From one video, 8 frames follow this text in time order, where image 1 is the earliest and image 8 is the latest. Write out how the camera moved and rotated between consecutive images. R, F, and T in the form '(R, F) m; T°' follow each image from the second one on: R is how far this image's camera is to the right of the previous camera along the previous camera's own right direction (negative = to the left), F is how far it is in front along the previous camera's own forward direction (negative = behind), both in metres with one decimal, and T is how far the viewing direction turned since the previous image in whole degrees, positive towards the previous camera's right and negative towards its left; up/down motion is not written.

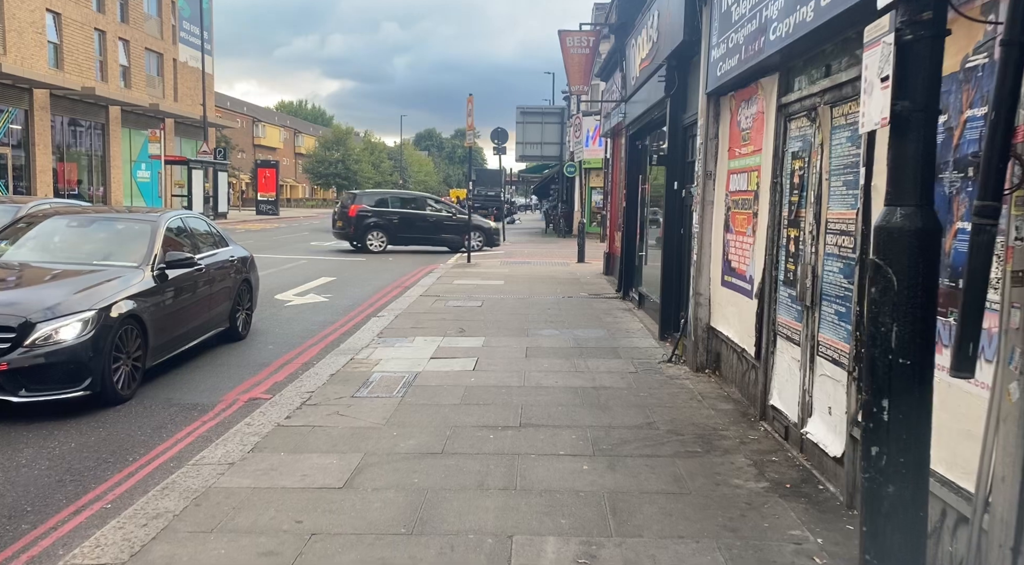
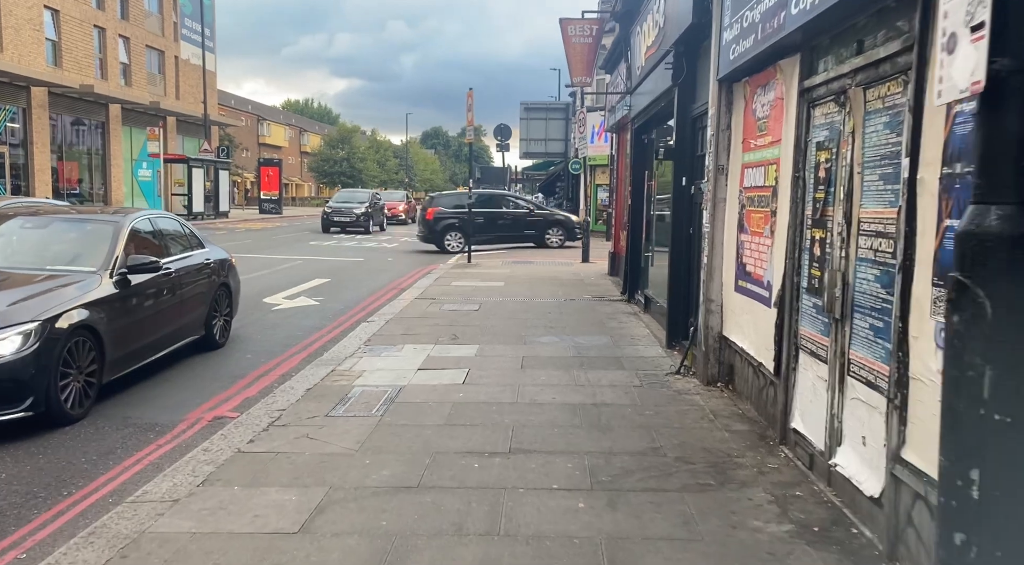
(+0.1, +0.6) m; -1°
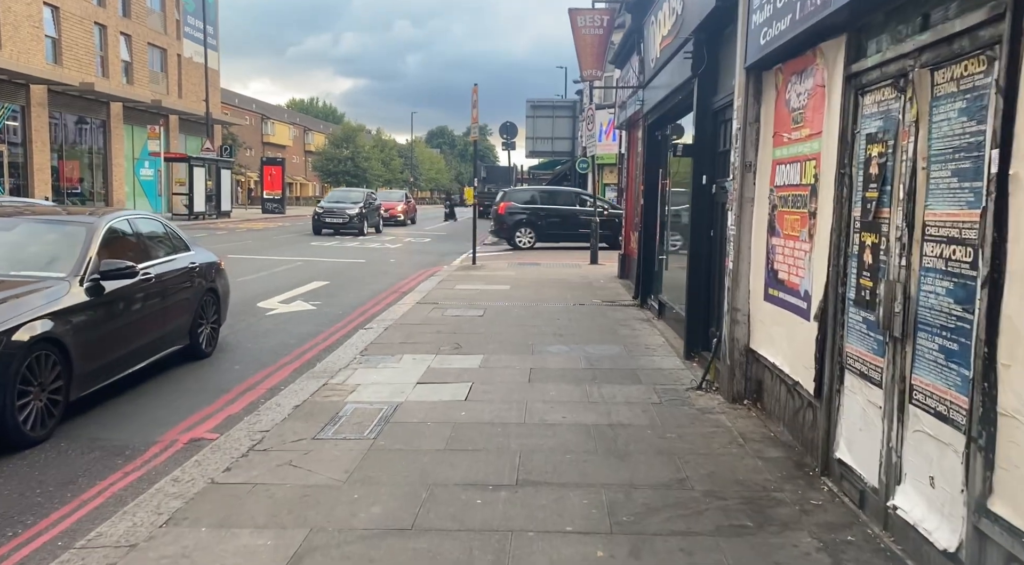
(0.0, +0.5) m; 0°
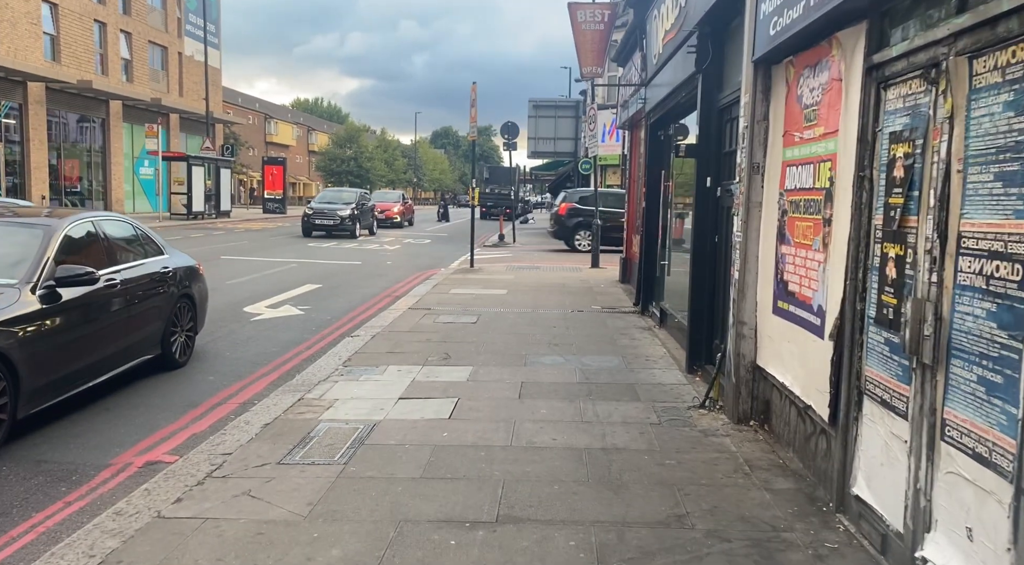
(+0.1, +0.4) m; 0°
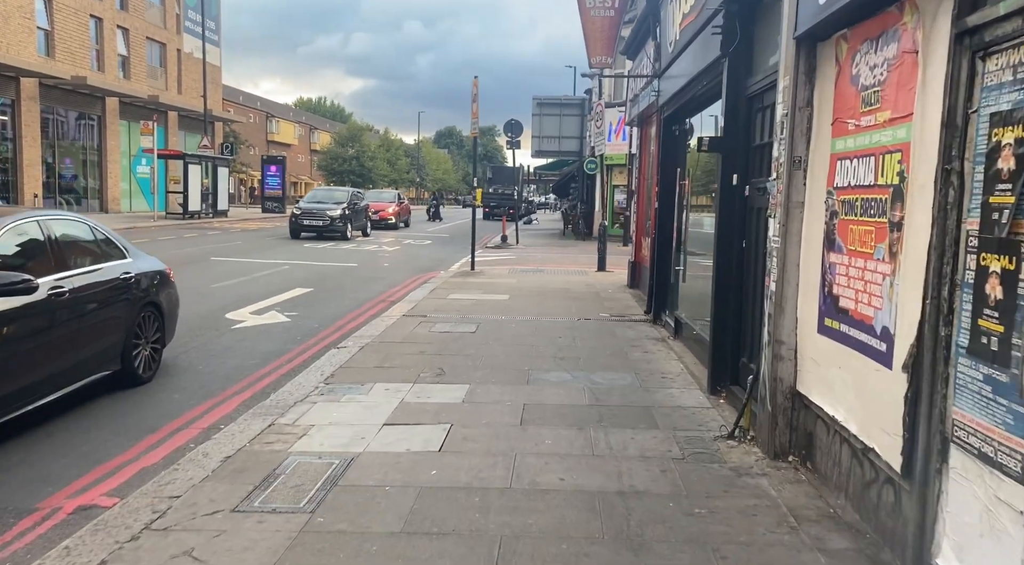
(0.0, +0.7) m; 0°
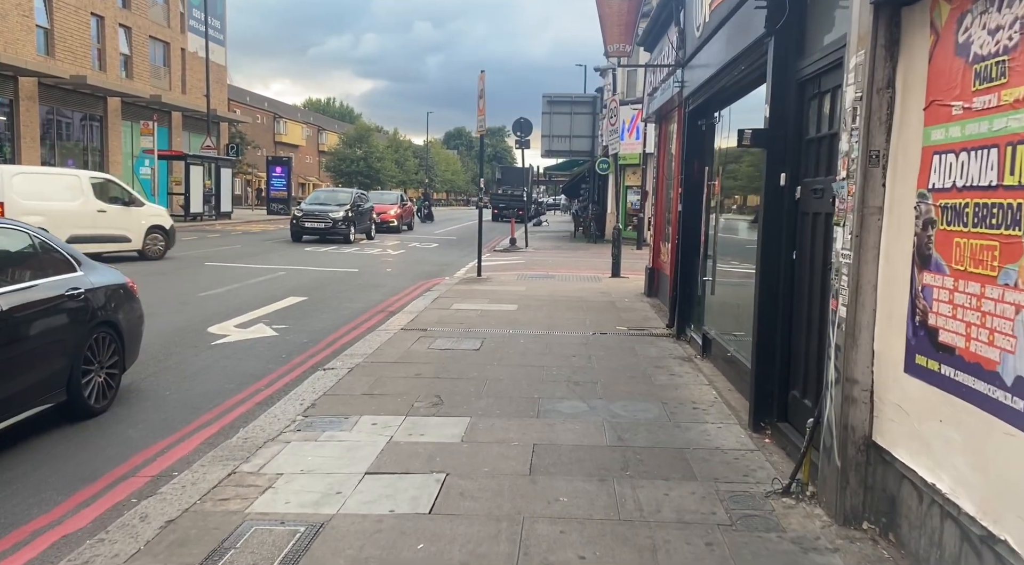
(0.0, +0.9) m; -1°
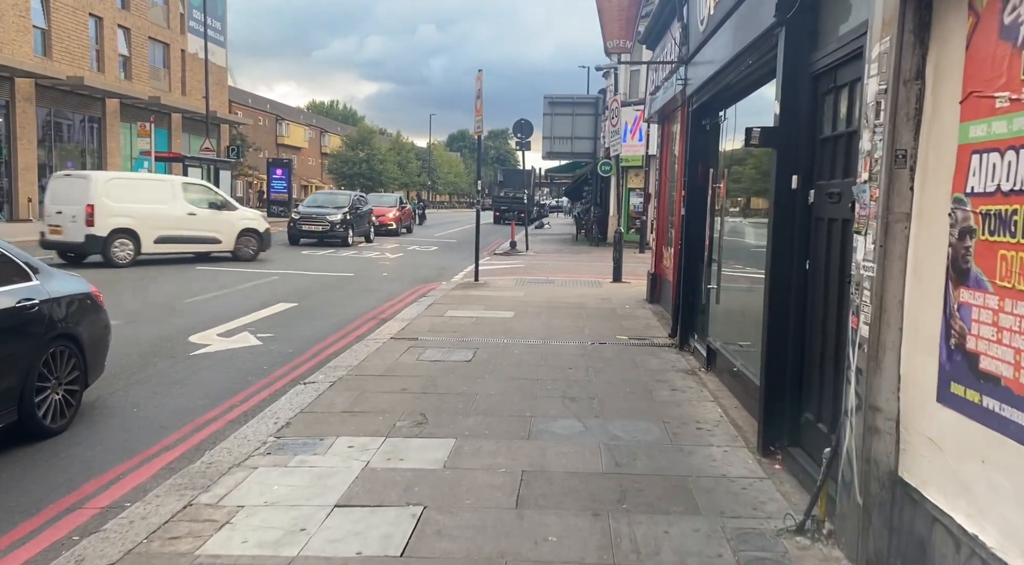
(+0.1, +0.4) m; 0°
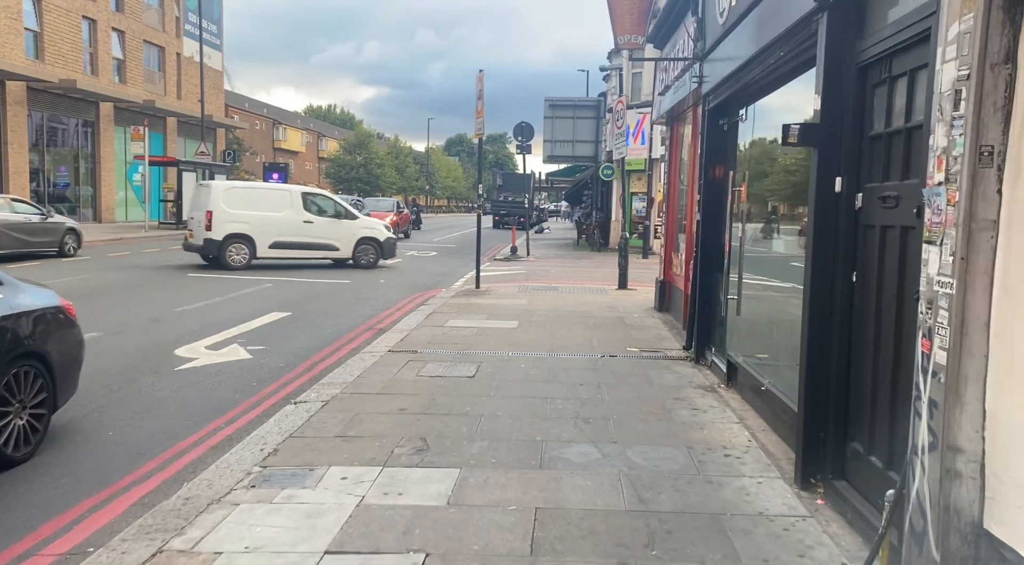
(-0.1, +0.5) m; 0°
